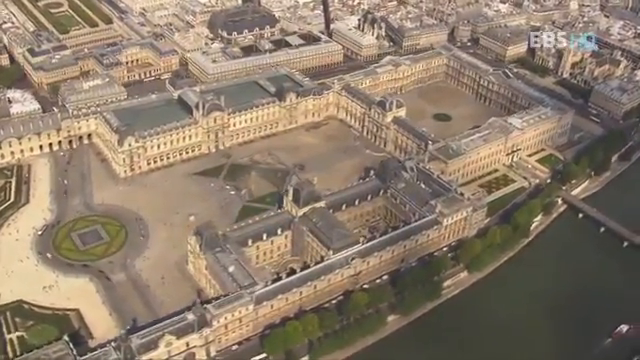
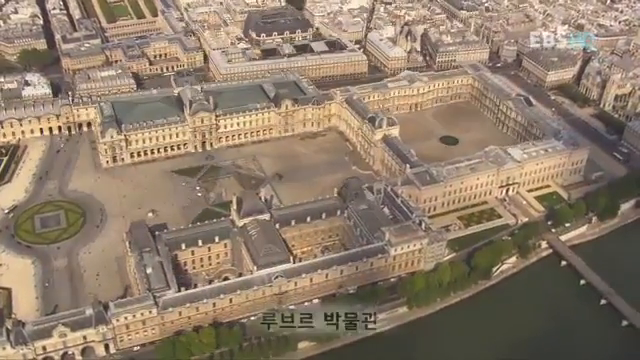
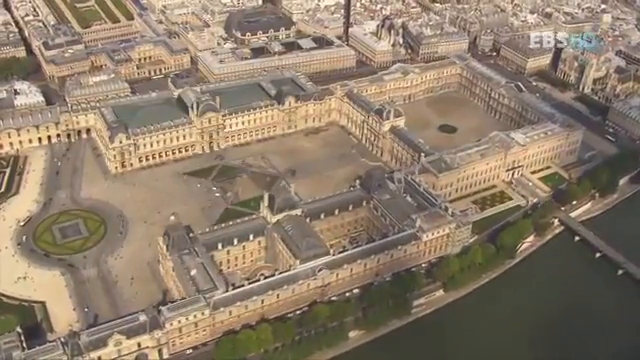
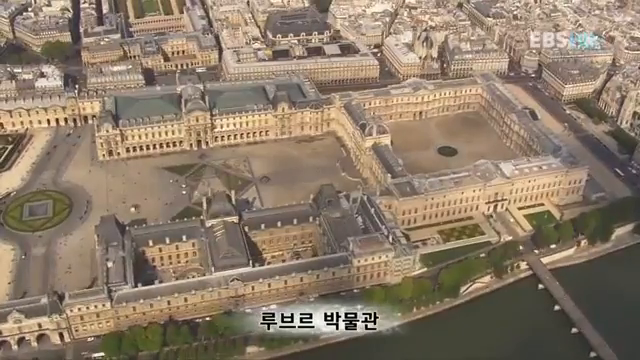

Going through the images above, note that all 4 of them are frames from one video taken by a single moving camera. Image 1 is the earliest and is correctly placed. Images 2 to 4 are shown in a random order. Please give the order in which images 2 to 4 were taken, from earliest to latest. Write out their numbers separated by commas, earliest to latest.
3, 2, 4
